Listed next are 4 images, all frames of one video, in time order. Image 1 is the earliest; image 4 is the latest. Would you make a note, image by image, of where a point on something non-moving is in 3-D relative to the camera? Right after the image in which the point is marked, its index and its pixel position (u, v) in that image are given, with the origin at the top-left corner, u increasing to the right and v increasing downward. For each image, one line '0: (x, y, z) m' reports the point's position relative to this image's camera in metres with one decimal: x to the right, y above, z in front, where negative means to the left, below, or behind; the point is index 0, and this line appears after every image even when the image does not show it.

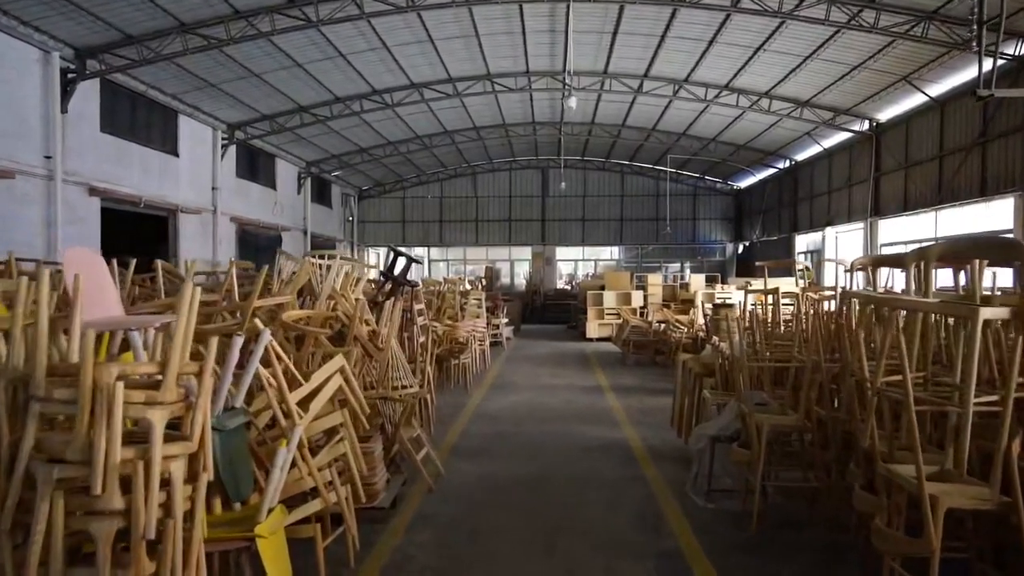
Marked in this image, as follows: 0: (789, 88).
0: (+4.5, +3.3, +12.9) m
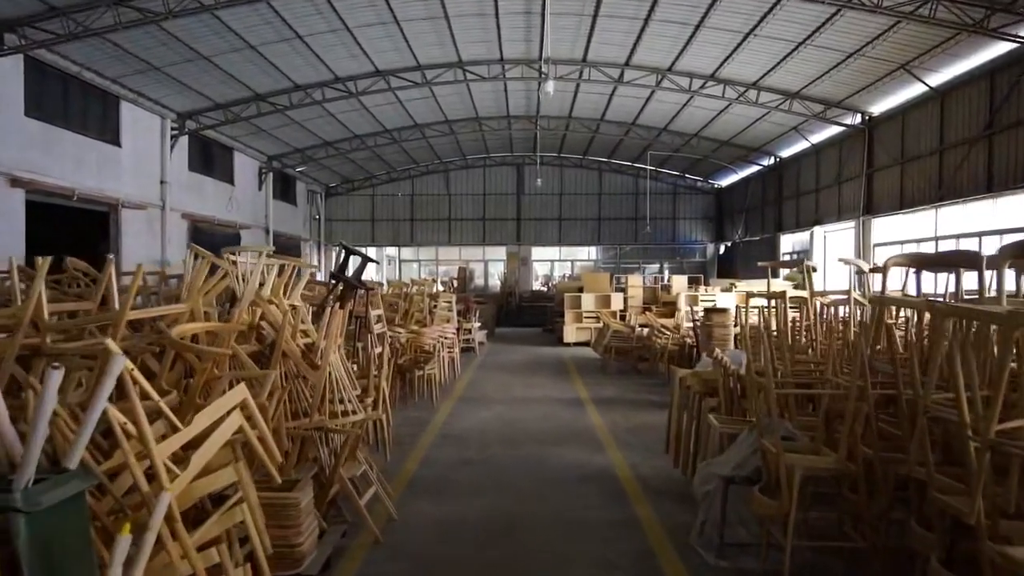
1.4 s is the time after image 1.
0: (+4.1, +3.3, +12.1) m
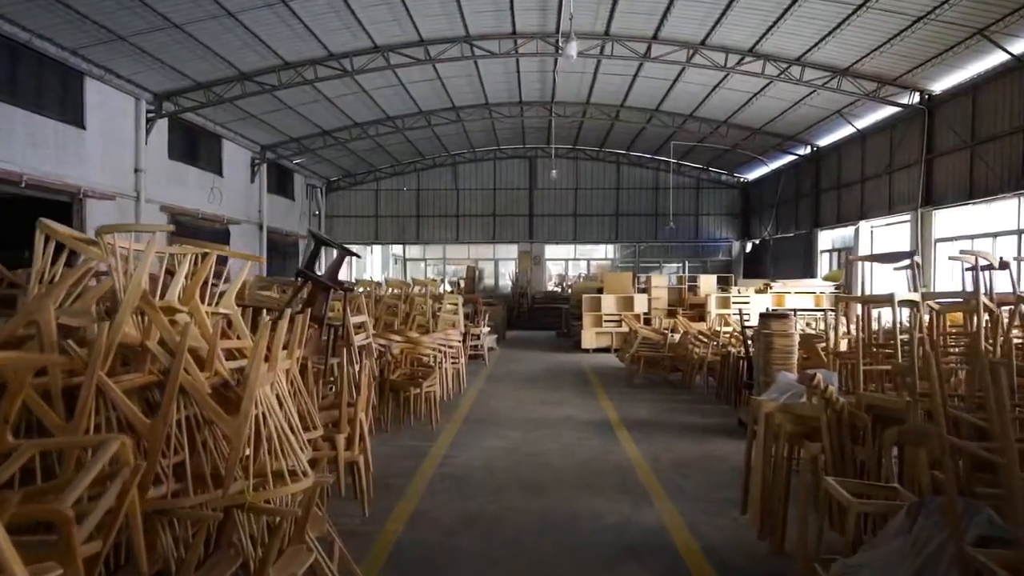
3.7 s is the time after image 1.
0: (+4.3, +3.2, +10.7) m
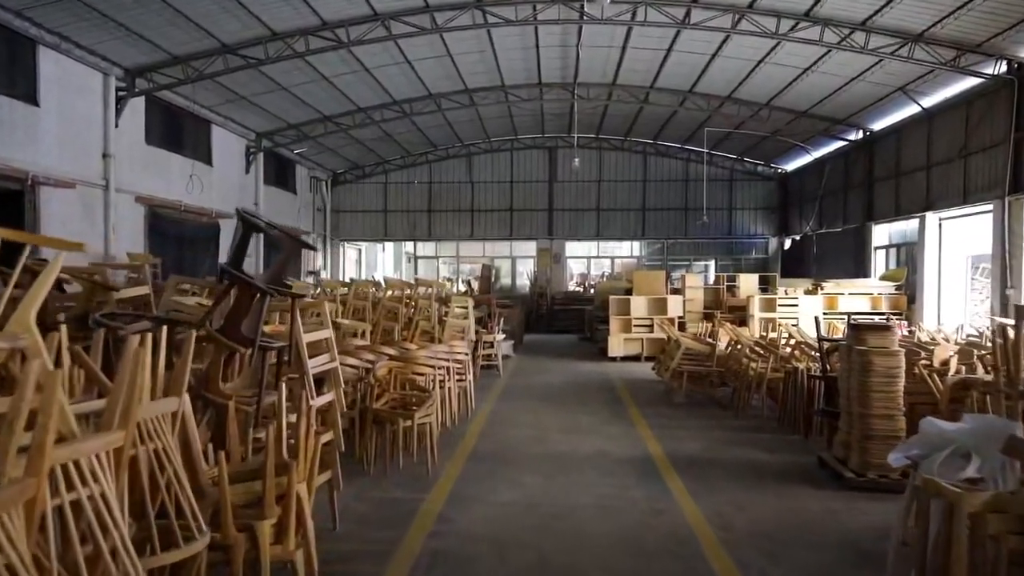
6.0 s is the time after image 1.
0: (+4.5, +3.2, +9.1) m
